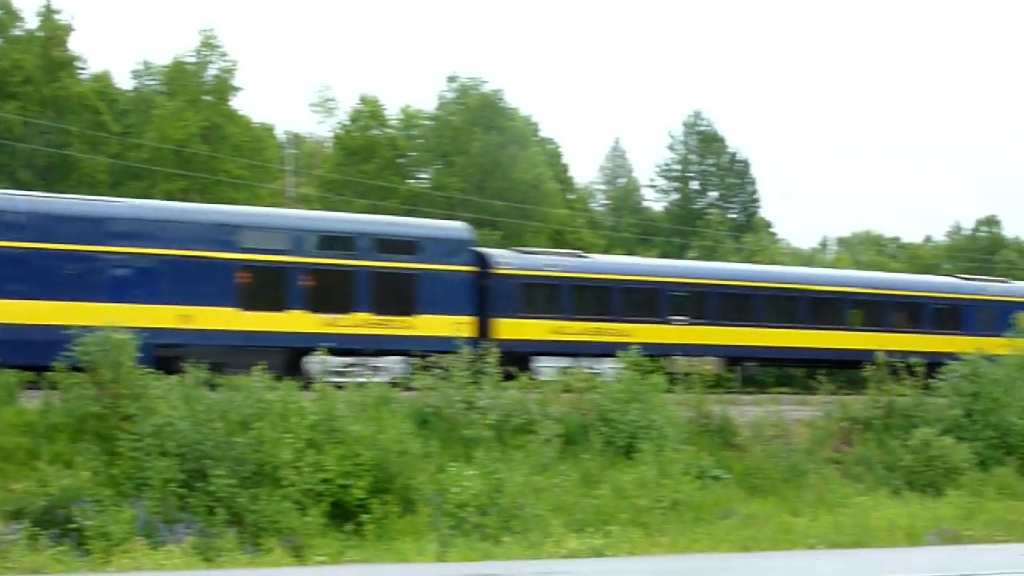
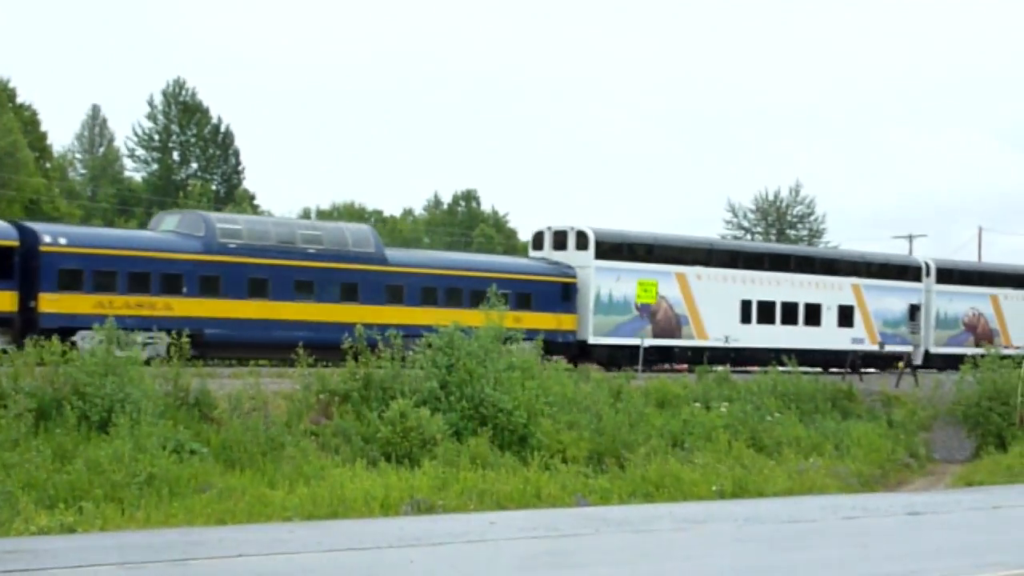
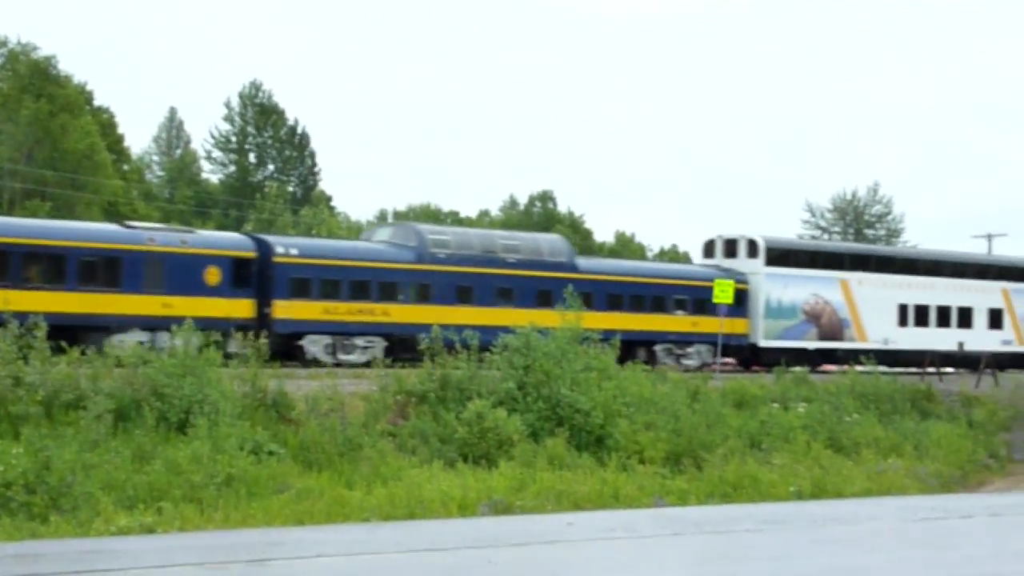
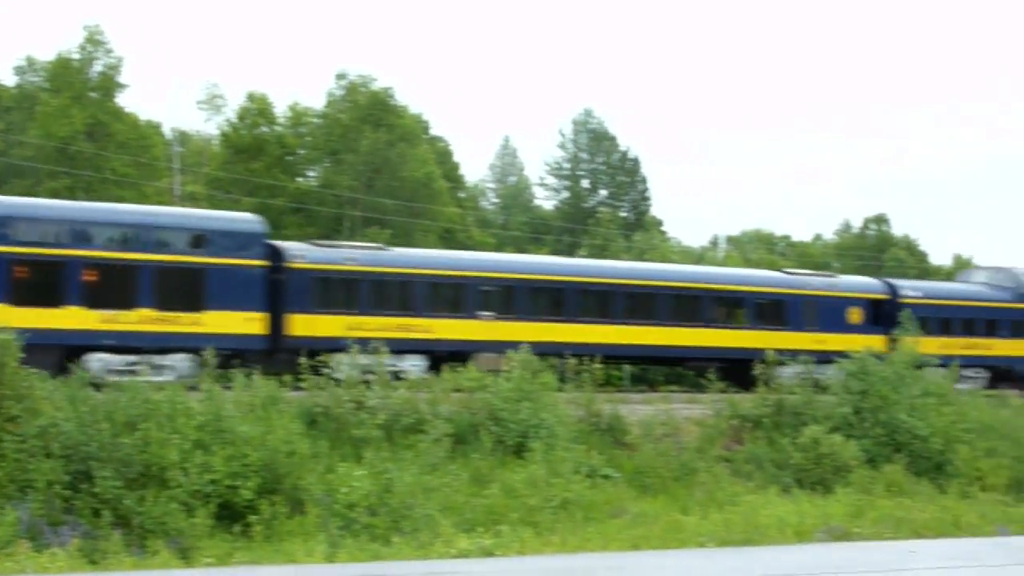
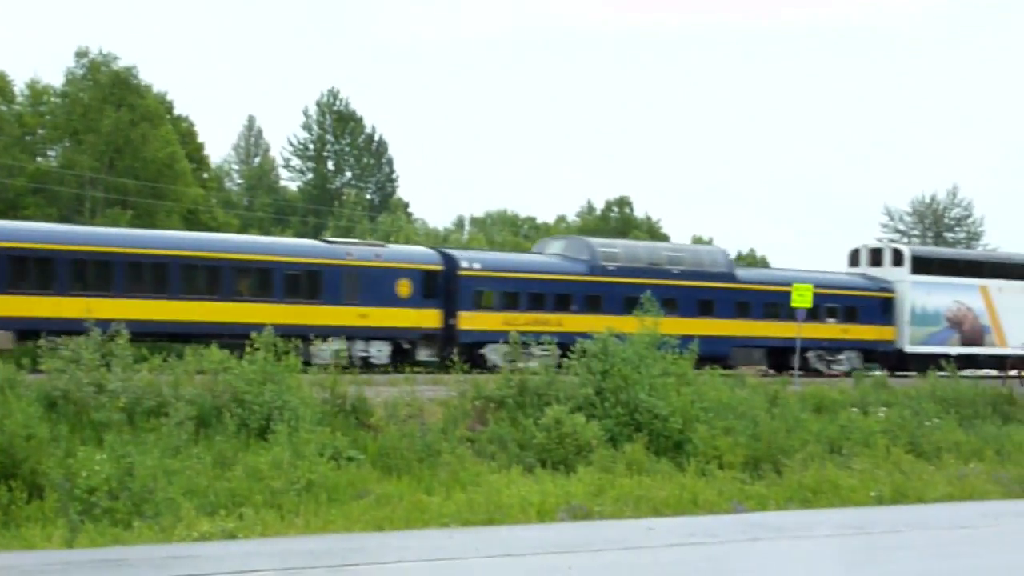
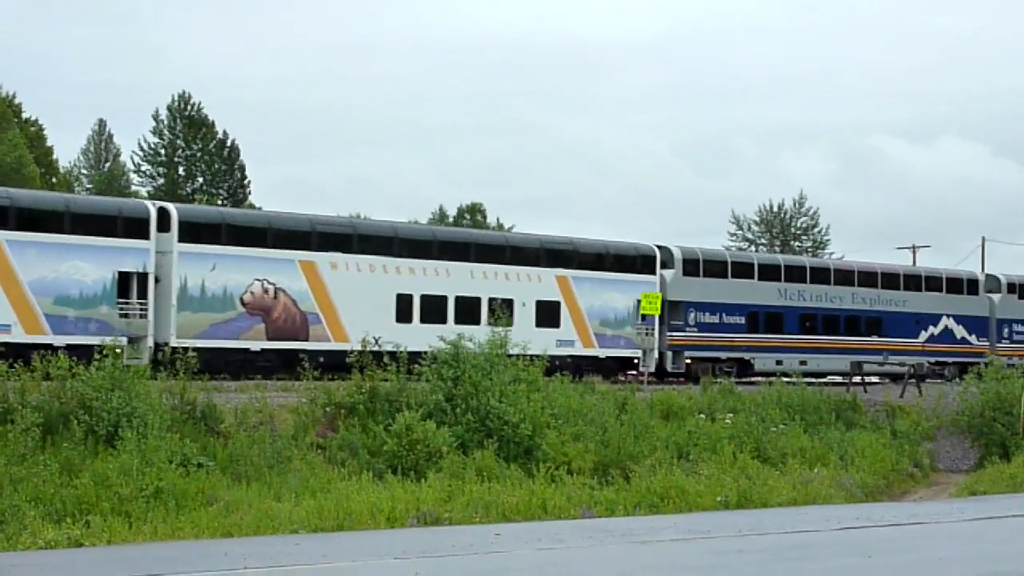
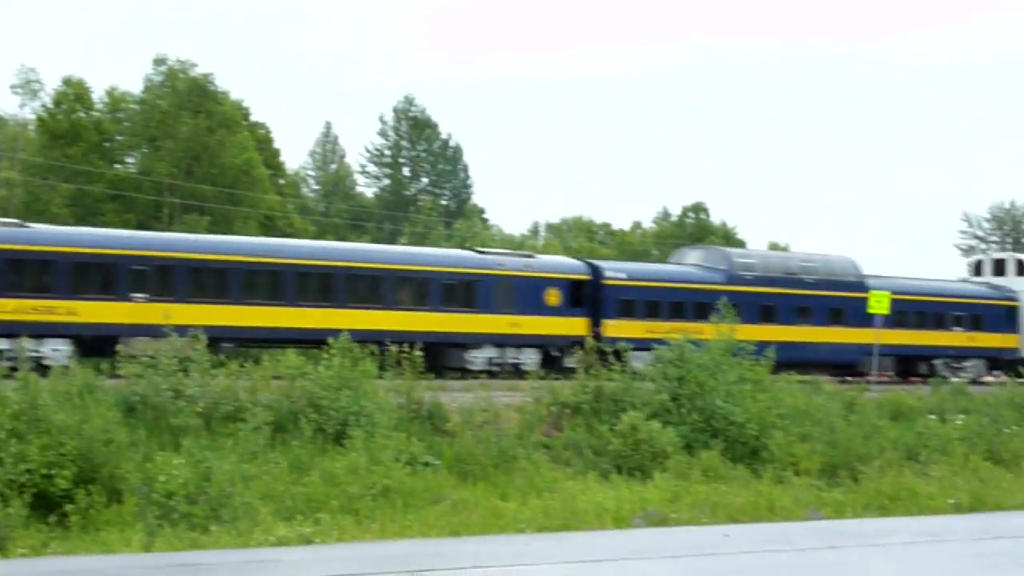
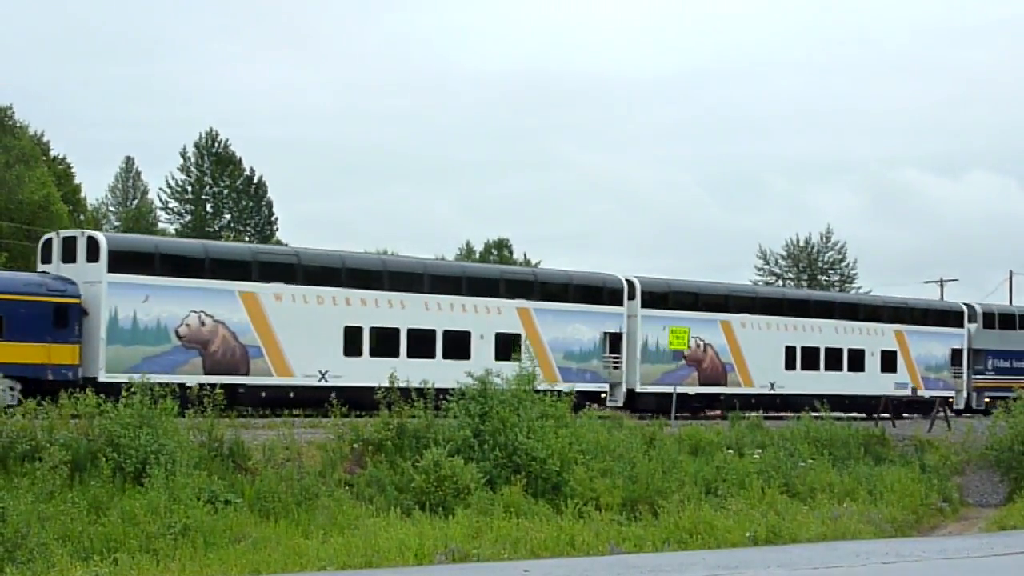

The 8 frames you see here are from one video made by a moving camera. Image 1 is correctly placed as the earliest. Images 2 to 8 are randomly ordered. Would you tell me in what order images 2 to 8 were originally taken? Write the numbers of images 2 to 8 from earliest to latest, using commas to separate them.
4, 7, 5, 3, 2, 8, 6
